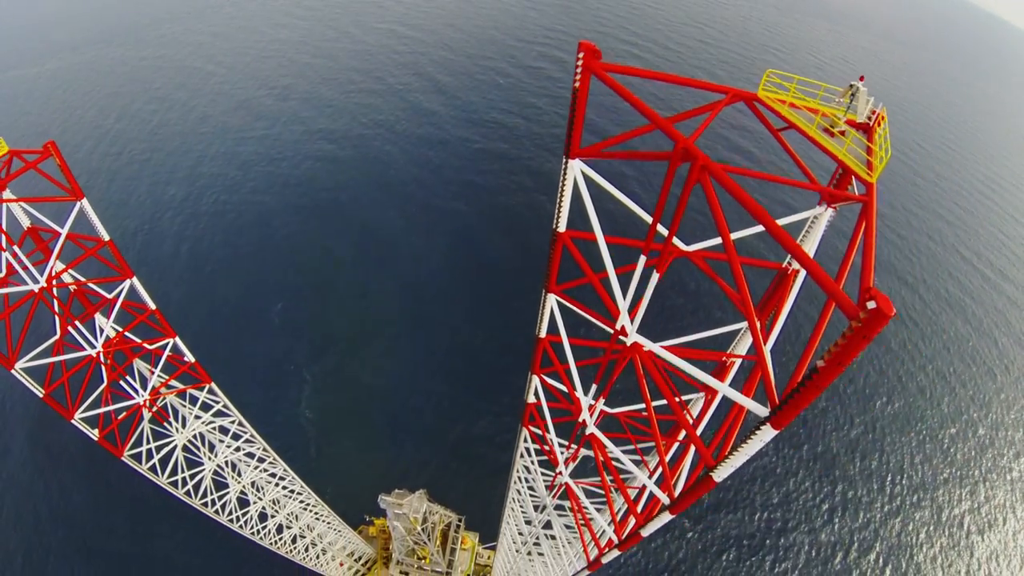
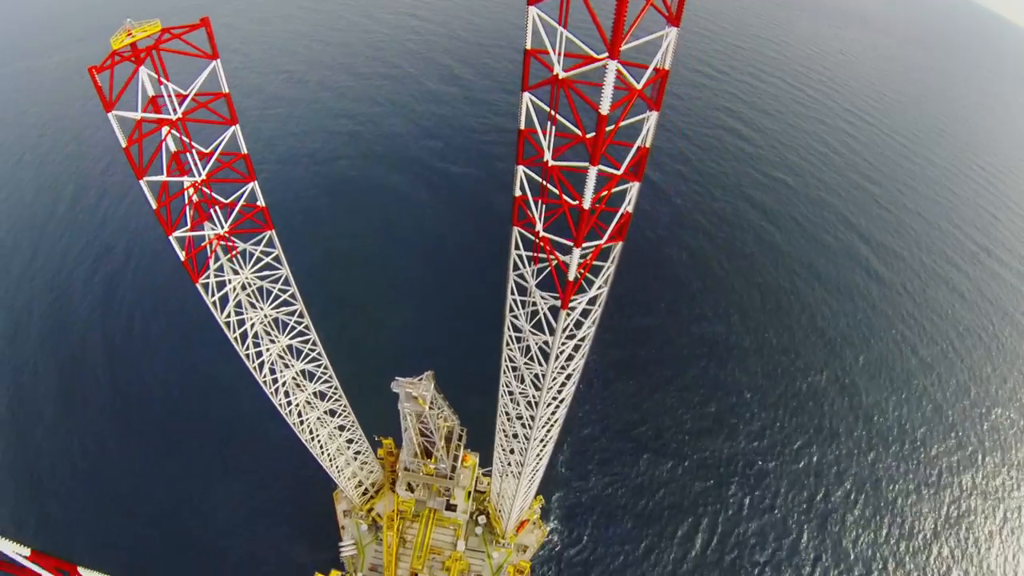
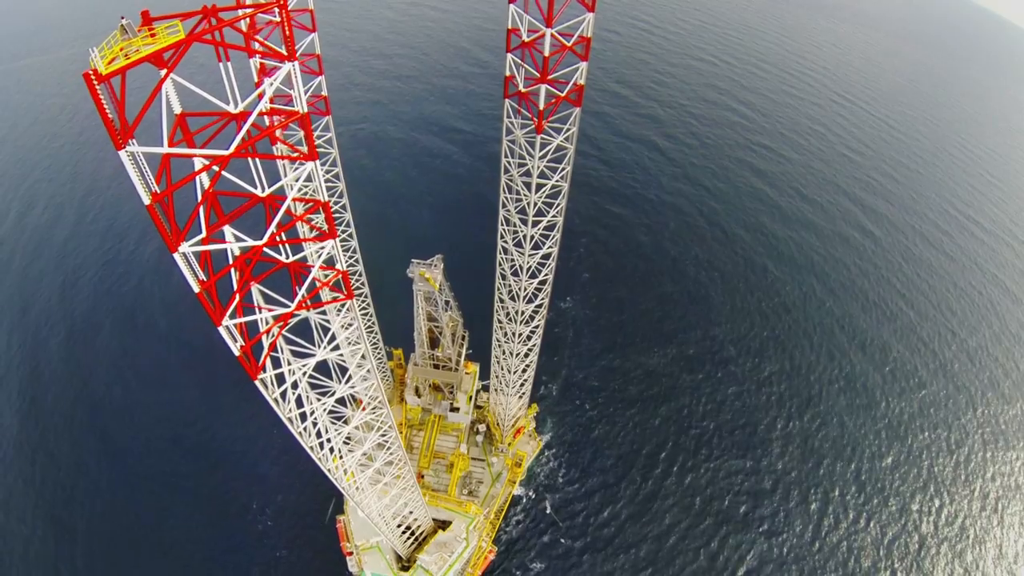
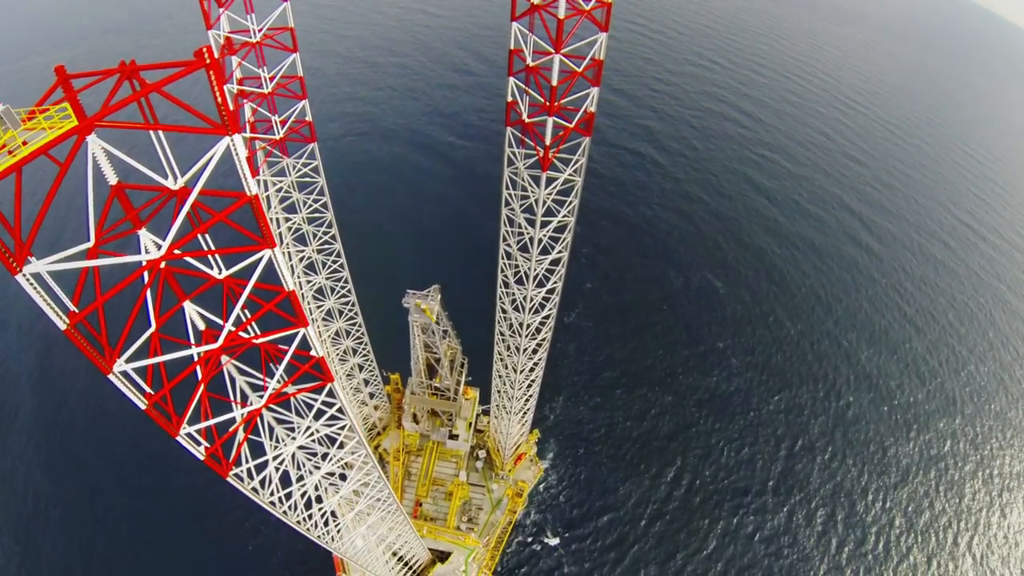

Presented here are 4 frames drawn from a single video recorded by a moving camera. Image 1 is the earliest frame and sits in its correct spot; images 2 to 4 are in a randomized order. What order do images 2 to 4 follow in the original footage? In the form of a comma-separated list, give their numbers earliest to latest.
2, 4, 3
